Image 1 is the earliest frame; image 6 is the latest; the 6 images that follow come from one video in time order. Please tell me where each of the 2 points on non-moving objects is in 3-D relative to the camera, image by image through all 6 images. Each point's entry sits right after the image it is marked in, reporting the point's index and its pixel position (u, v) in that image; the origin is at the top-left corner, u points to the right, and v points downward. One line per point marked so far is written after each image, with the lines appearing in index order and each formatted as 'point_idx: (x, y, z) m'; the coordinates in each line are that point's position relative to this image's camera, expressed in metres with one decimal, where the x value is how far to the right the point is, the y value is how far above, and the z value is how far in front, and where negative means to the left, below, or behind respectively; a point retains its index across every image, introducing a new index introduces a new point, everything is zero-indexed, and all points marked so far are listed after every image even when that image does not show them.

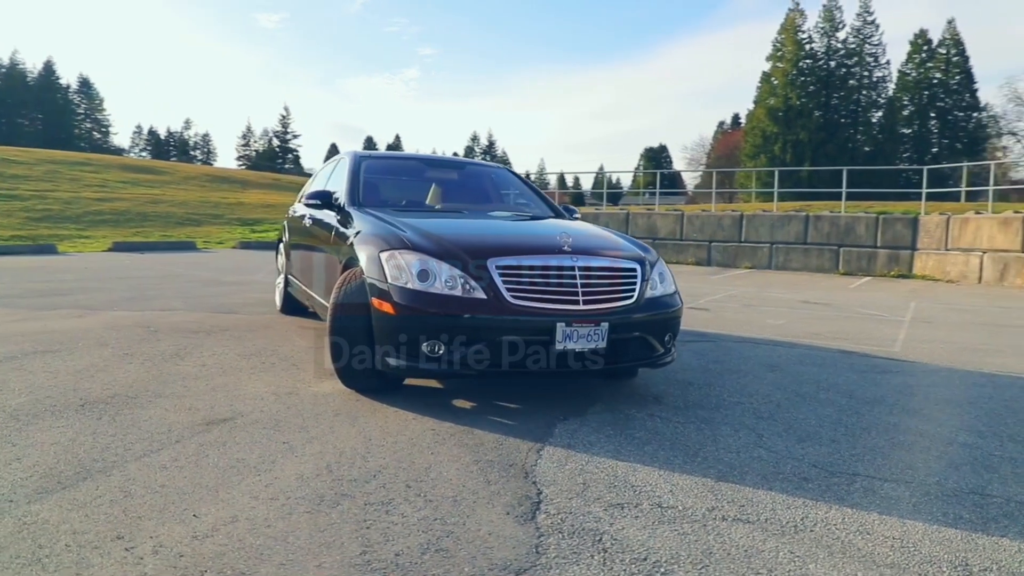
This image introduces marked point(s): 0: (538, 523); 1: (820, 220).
0: (+0.1, -1.0, +3.3) m
1: (+6.5, +1.5, +15.9) m
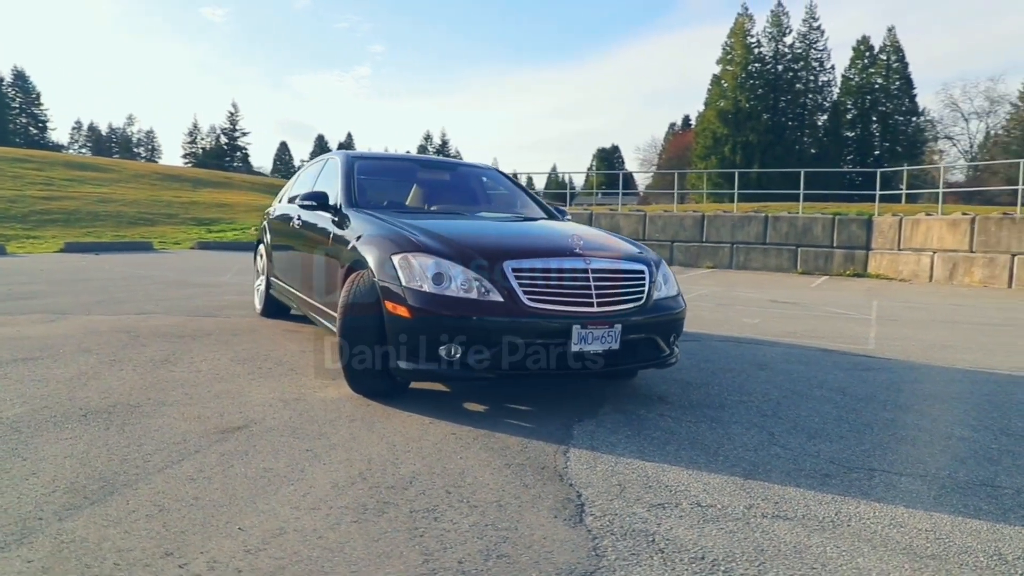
0: (+0.3, -1.0, +3.3) m
1: (+5.8, +1.5, +16.3) m
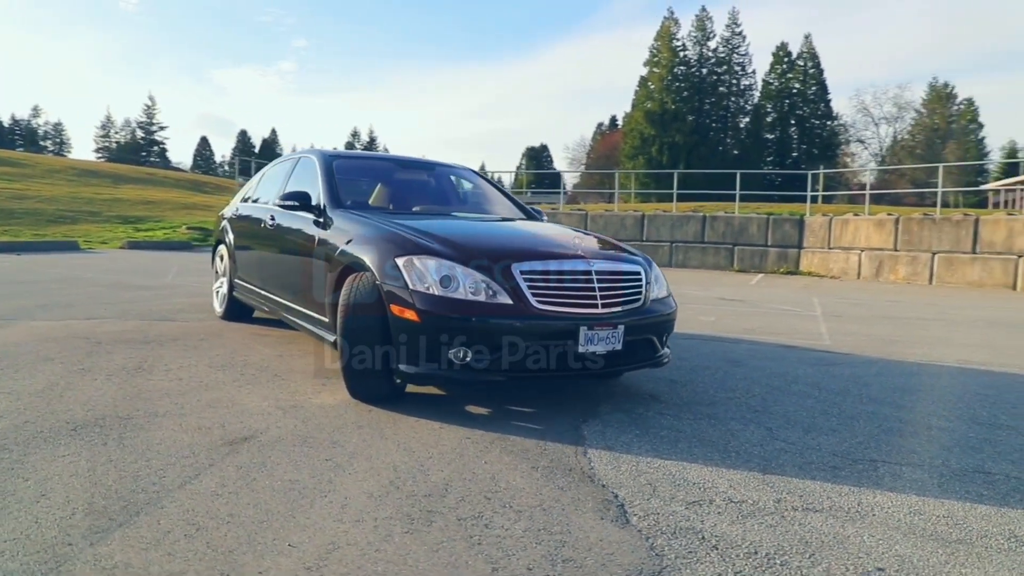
0: (+0.6, -1.1, +3.4) m
1: (+4.6, +1.5, +16.9) m
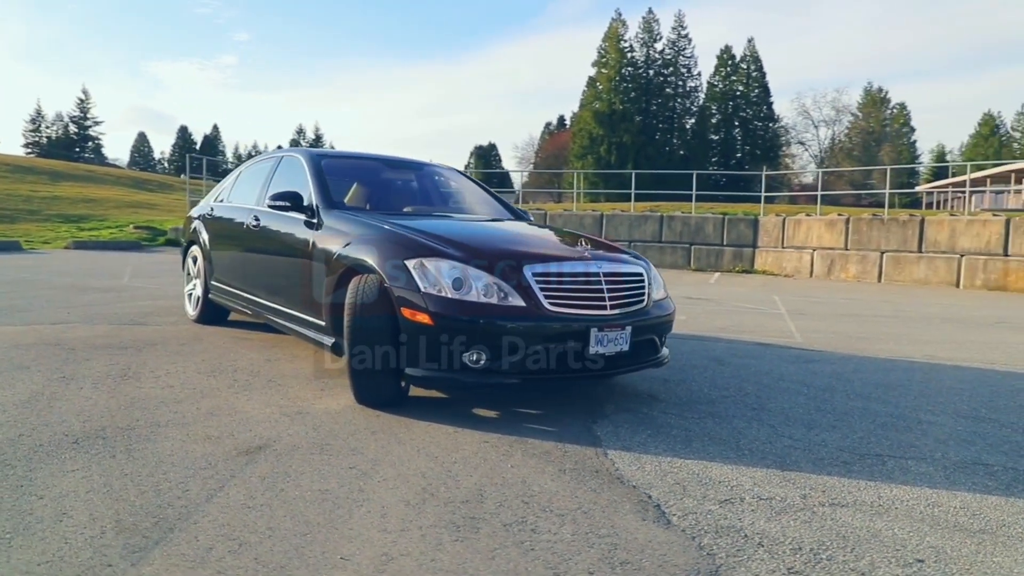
0: (+0.8, -1.1, +3.4) m
1: (+3.7, +1.6, +17.2) m
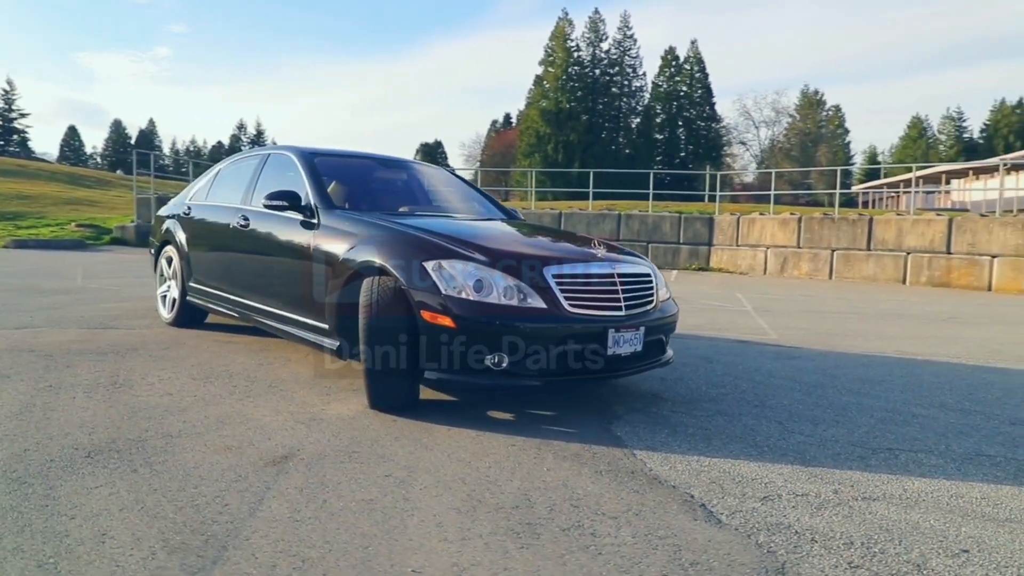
0: (+1.0, -1.1, +3.5) m
1: (+2.8, +1.6, +17.4) m
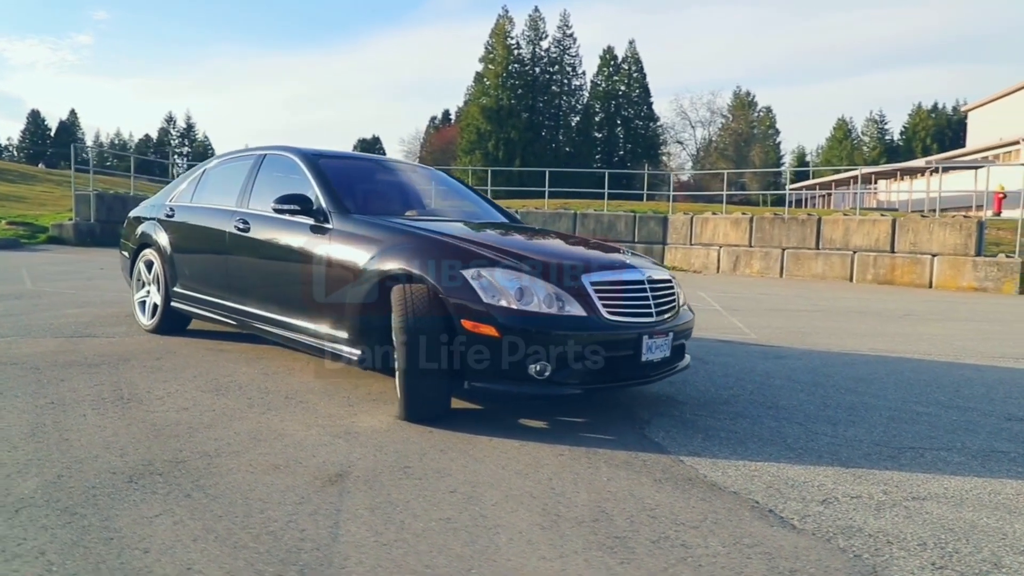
0: (+1.4, -1.1, +3.5) m
1: (+1.8, +1.7, +17.6) m
